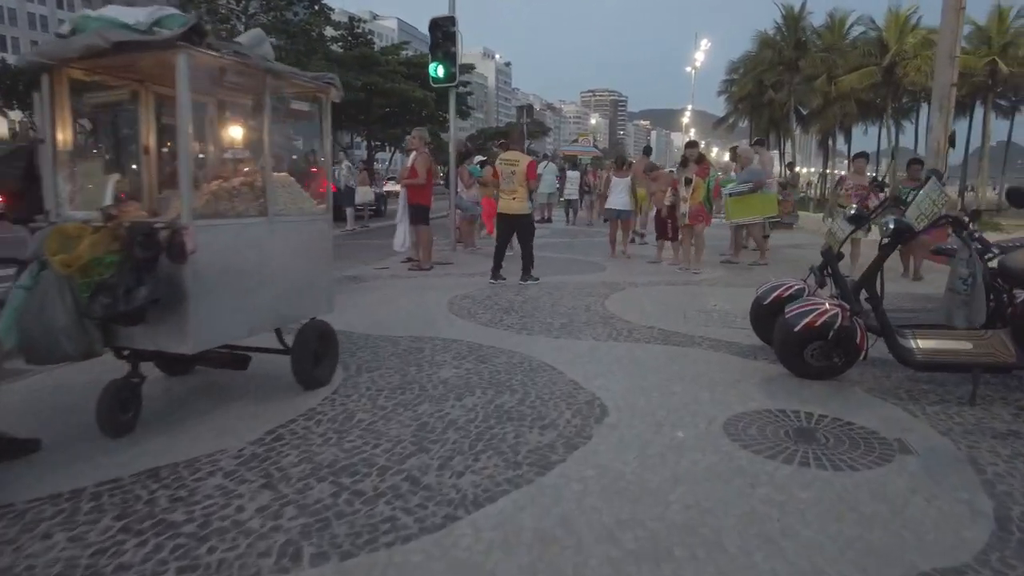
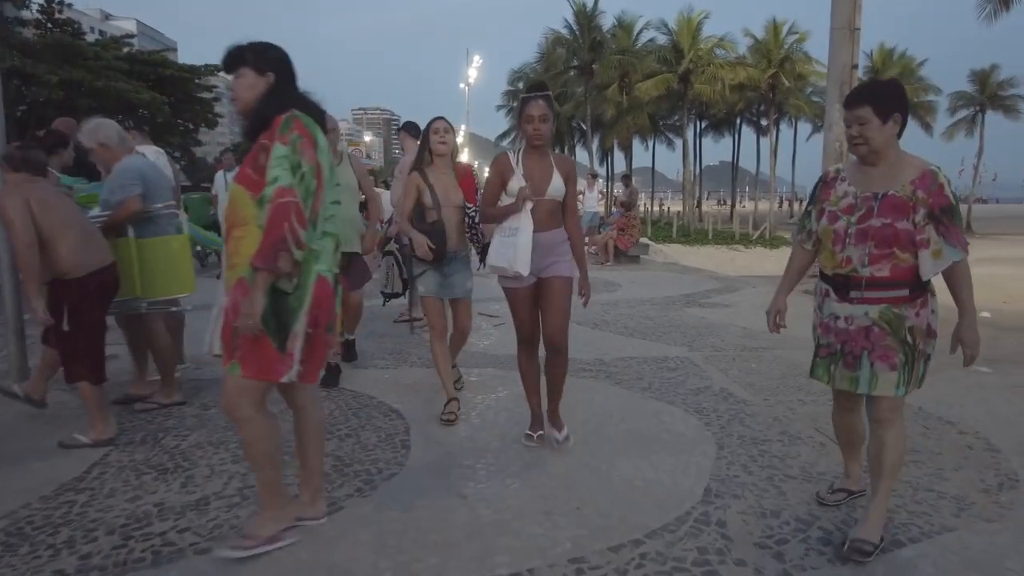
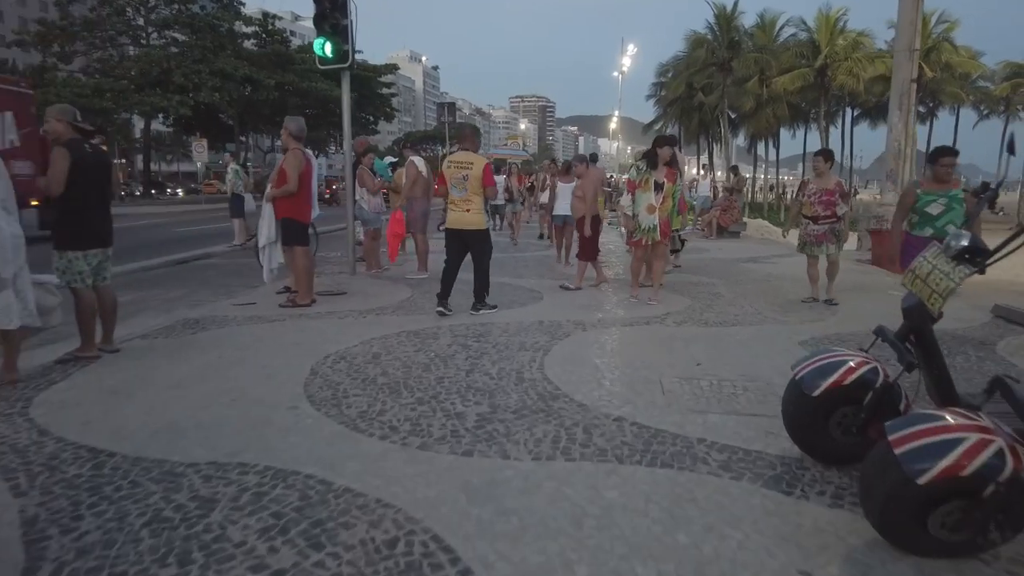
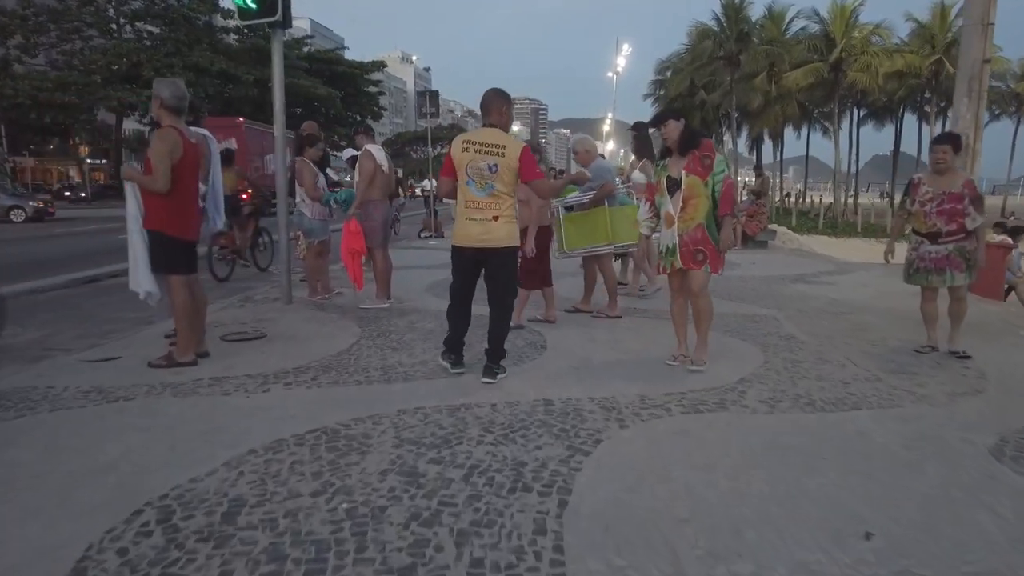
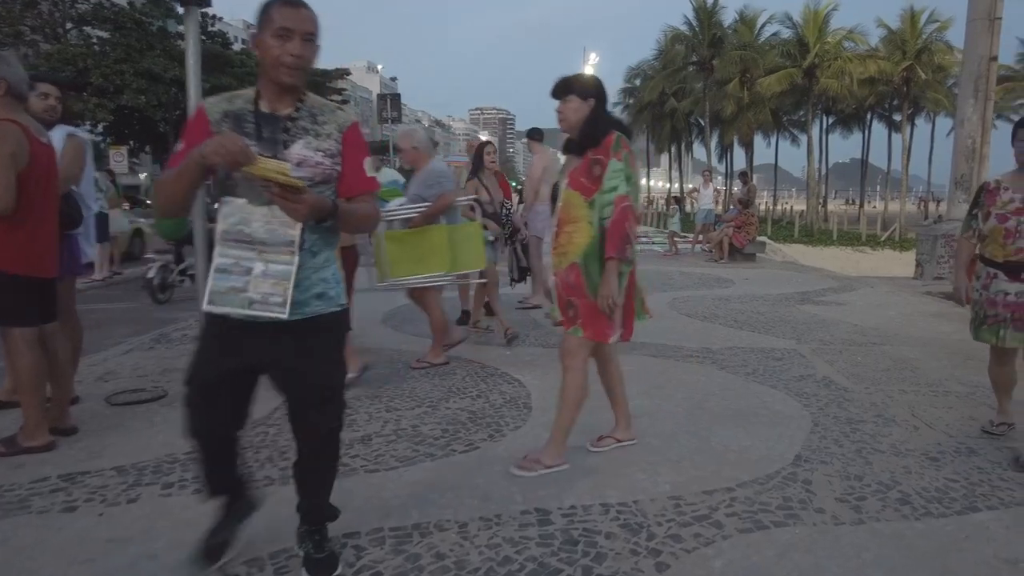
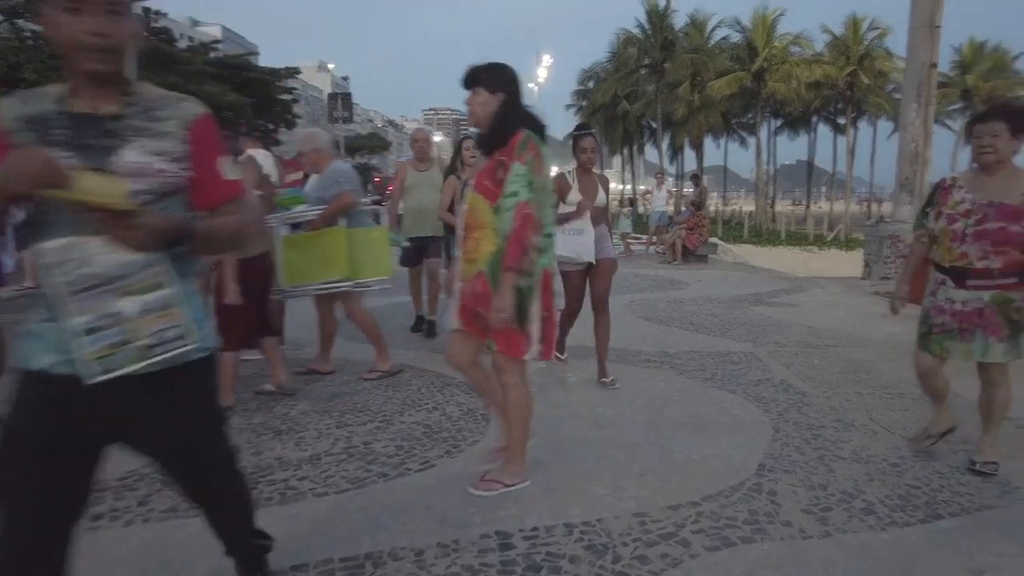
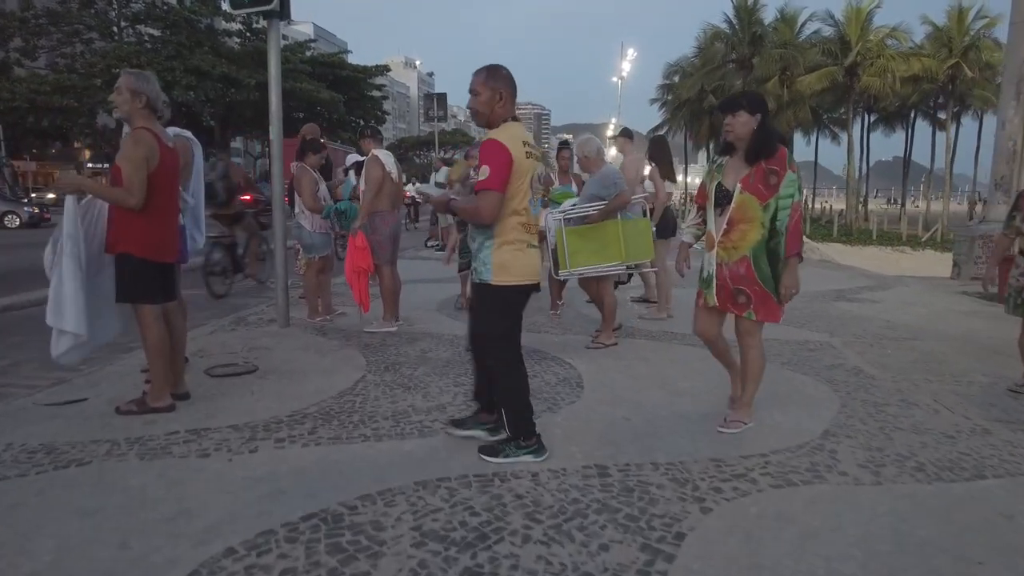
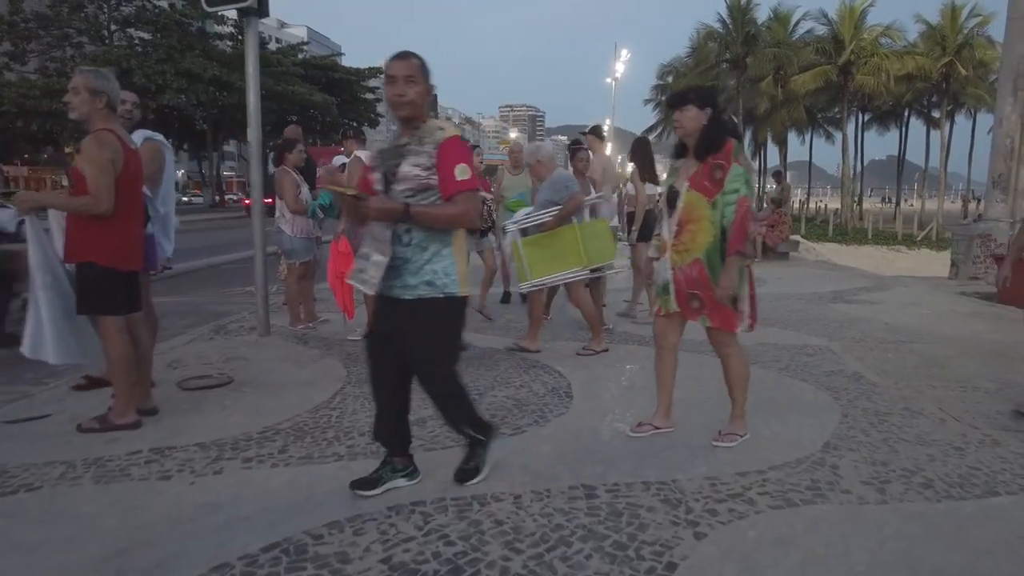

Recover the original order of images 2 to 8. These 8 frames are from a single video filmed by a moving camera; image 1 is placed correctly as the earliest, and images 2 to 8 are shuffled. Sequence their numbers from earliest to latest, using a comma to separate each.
3, 4, 7, 8, 5, 6, 2
